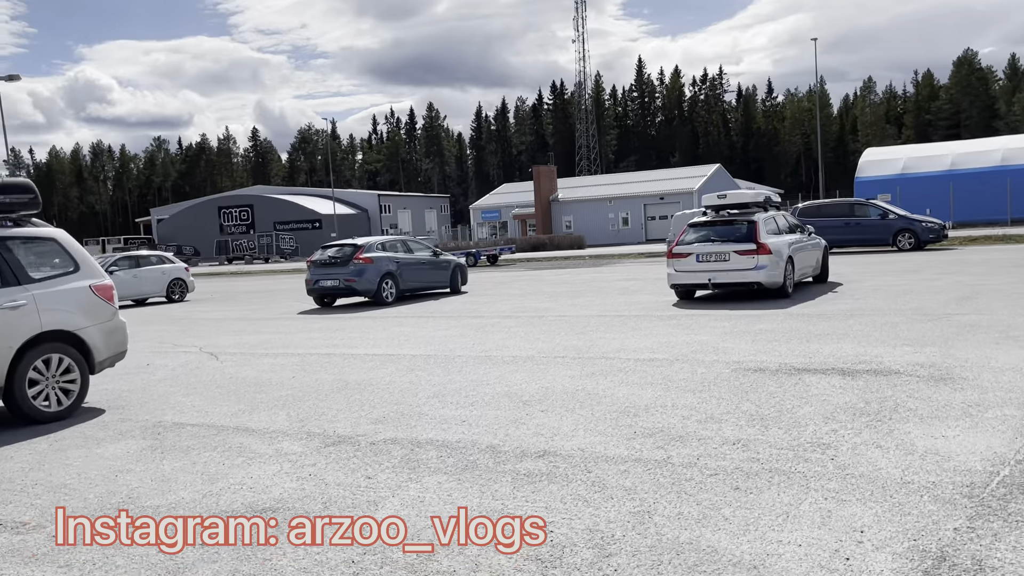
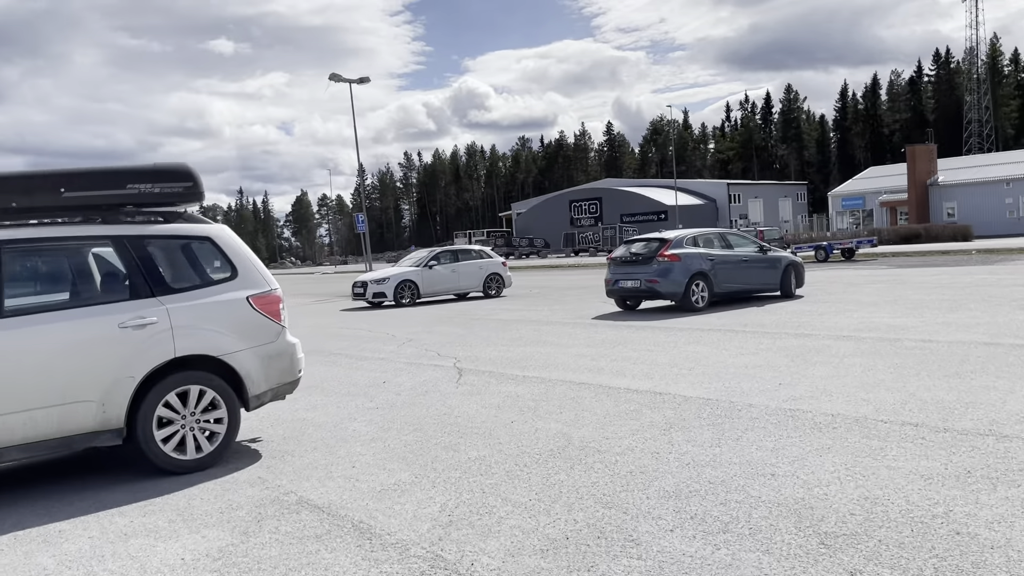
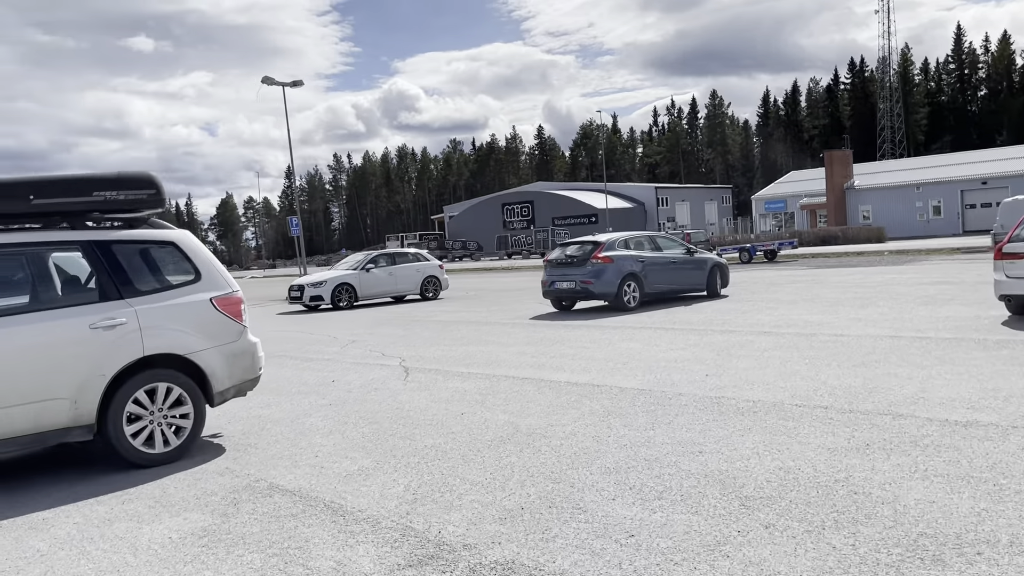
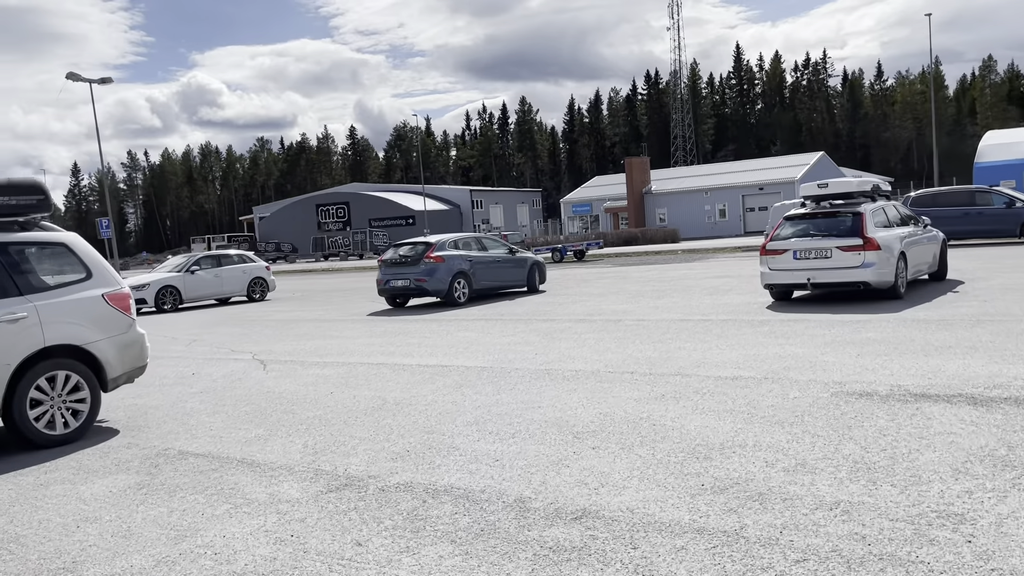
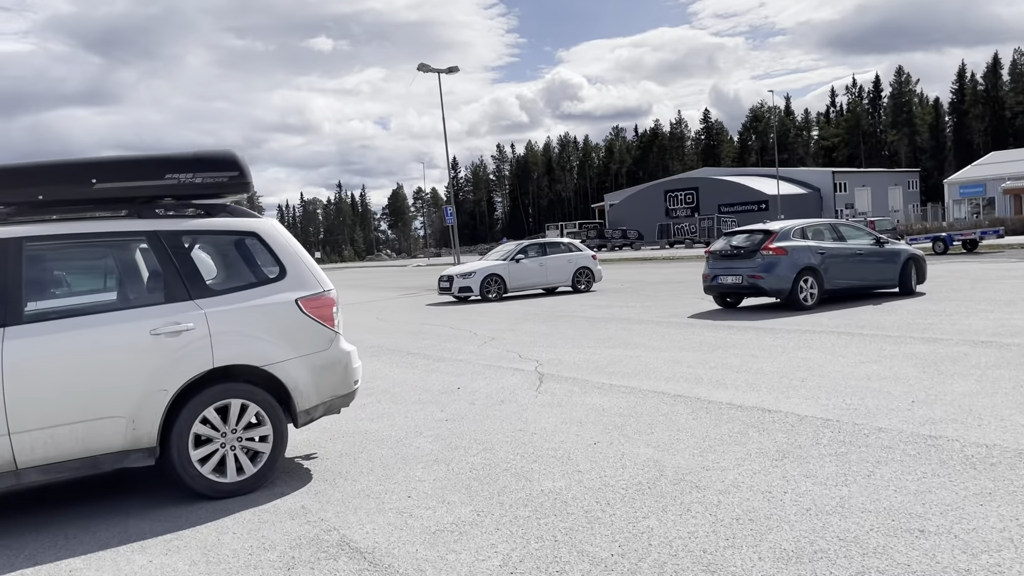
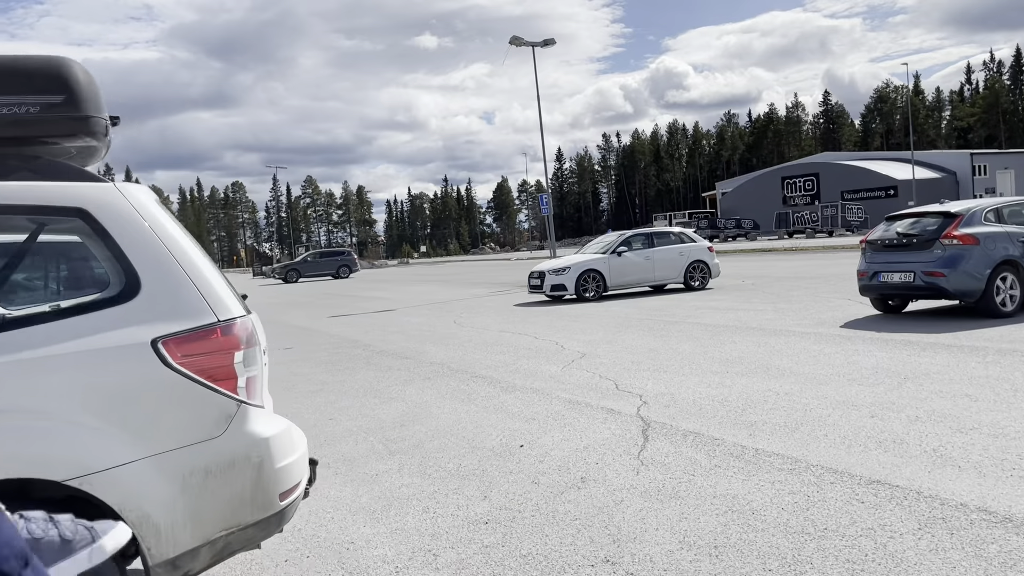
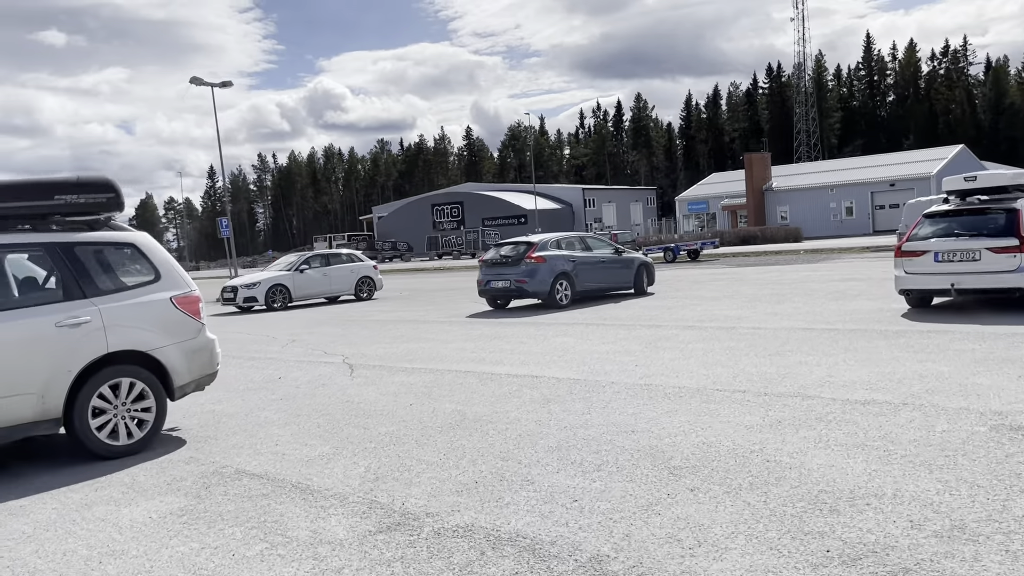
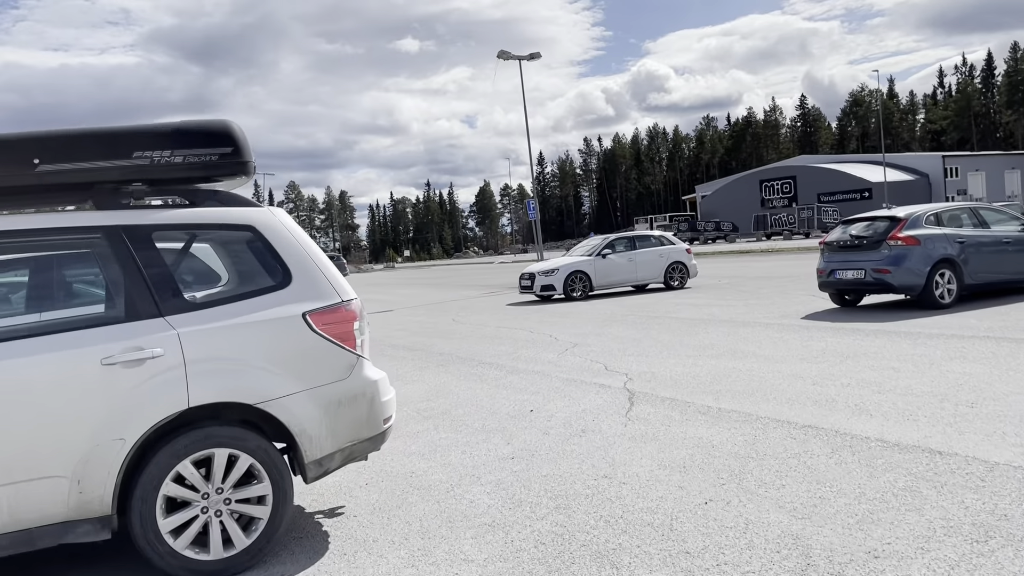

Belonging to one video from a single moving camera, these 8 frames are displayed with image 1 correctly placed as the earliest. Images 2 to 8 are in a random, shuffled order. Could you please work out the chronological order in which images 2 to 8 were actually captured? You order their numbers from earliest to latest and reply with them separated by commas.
4, 7, 3, 2, 5, 8, 6
